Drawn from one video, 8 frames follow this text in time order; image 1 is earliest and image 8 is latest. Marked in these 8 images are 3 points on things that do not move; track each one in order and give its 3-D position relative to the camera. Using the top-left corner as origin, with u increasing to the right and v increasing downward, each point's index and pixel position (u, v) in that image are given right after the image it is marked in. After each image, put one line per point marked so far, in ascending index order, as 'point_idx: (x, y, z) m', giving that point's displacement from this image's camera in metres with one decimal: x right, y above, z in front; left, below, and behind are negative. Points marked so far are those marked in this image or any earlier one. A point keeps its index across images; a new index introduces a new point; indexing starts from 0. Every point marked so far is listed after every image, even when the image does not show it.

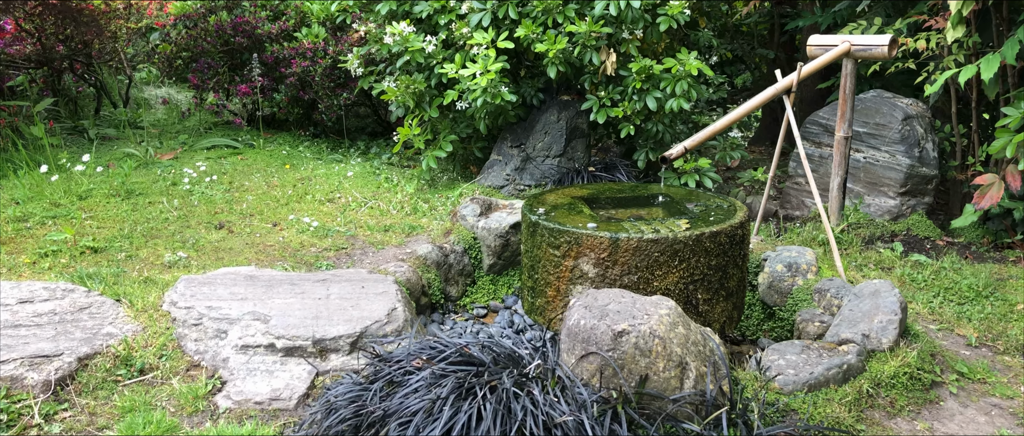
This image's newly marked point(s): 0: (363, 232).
0: (-0.9, -0.1, +5.4) m
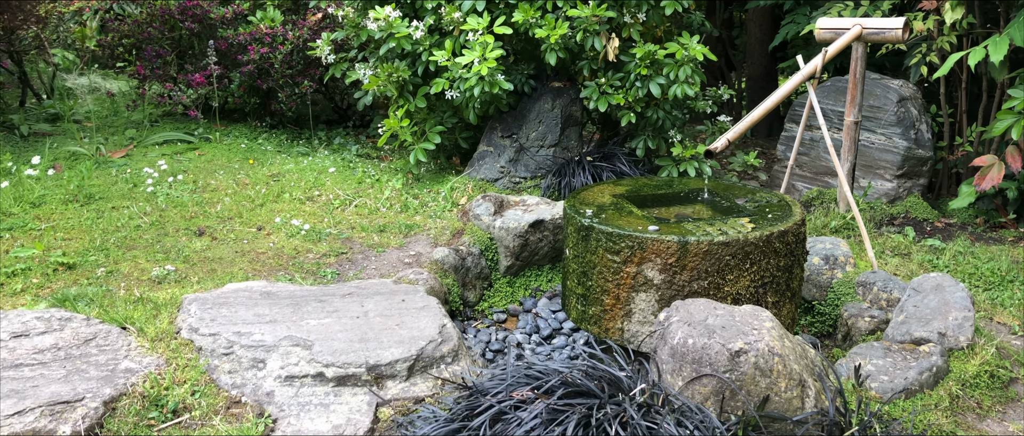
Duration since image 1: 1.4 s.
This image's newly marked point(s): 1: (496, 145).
0: (-0.9, -0.1, +5.0) m
1: (-0.1, +0.5, +5.7) m
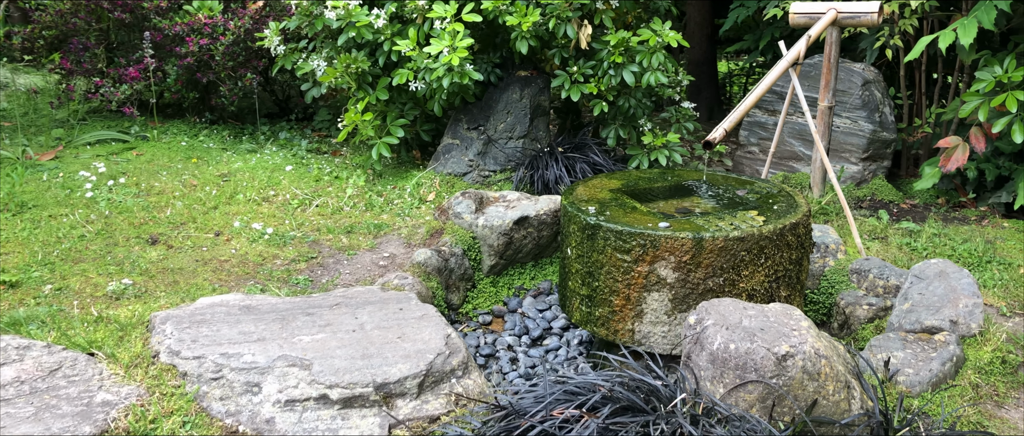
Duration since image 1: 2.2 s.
0: (-1.0, -0.1, +4.8) m
1: (-0.3, +0.5, +5.5) m
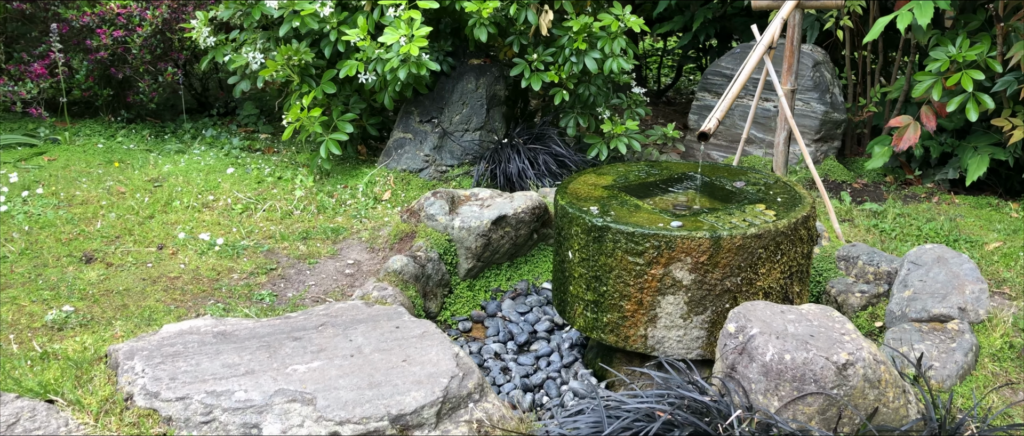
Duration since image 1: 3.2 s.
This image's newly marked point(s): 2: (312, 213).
0: (-1.2, -0.1, +4.4) m
1: (-0.6, +0.5, +5.2) m
2: (-1.1, 0.0, +4.8) m
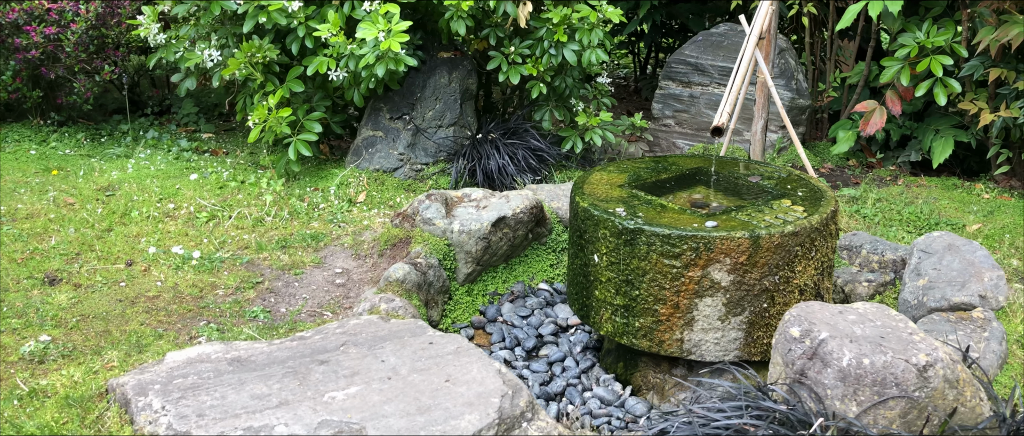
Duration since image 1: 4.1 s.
0: (-1.2, -0.2, +4.1) m
1: (-0.7, +0.5, +5.0) m
2: (-1.2, 0.0, +4.5) m
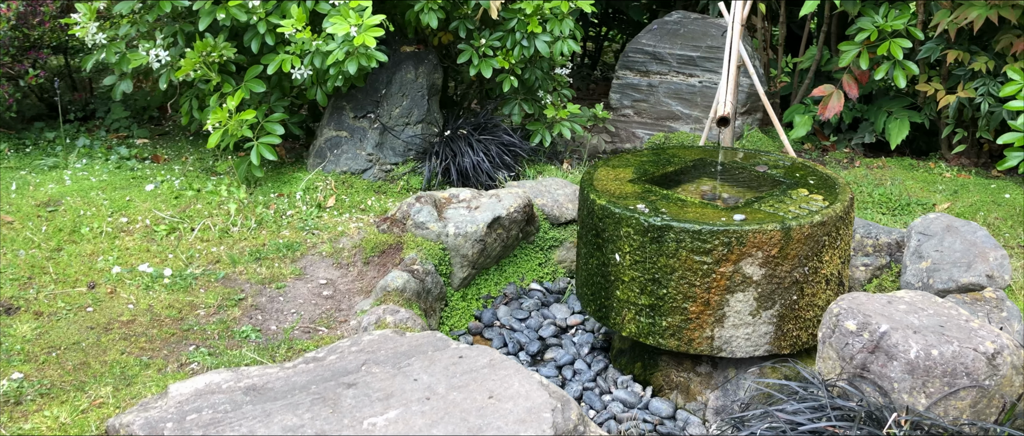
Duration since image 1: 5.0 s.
0: (-1.3, -0.2, +3.9) m
1: (-0.9, +0.5, +4.7) m
2: (-1.3, 0.0, +4.2) m
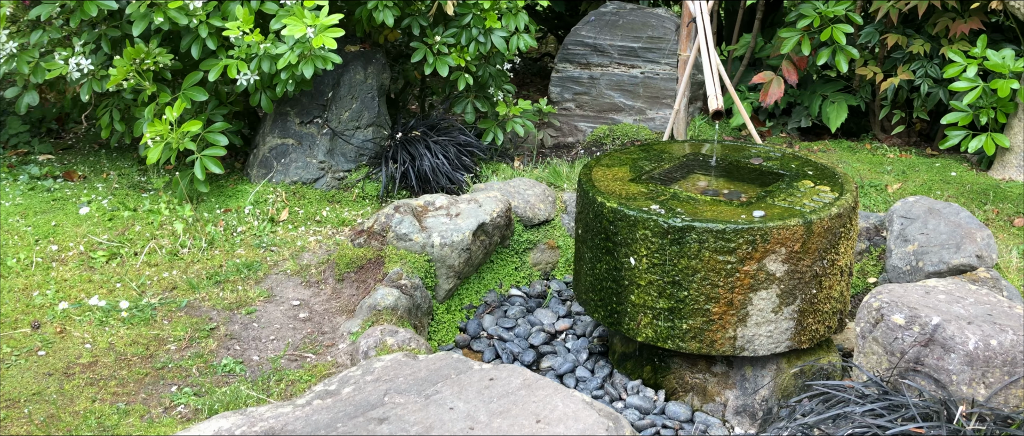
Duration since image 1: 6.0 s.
0: (-1.3, -0.3, +3.5) m
1: (-1.1, +0.4, +4.4) m
2: (-1.4, -0.1, +3.9) m
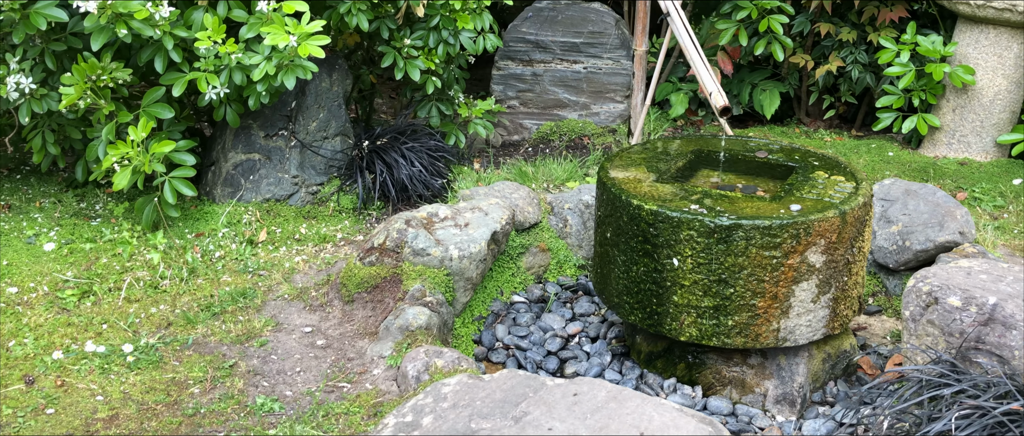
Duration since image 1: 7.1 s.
0: (-1.2, -0.4, +3.3) m
1: (-1.2, +0.3, +4.2) m
2: (-1.4, -0.2, +3.6) m
